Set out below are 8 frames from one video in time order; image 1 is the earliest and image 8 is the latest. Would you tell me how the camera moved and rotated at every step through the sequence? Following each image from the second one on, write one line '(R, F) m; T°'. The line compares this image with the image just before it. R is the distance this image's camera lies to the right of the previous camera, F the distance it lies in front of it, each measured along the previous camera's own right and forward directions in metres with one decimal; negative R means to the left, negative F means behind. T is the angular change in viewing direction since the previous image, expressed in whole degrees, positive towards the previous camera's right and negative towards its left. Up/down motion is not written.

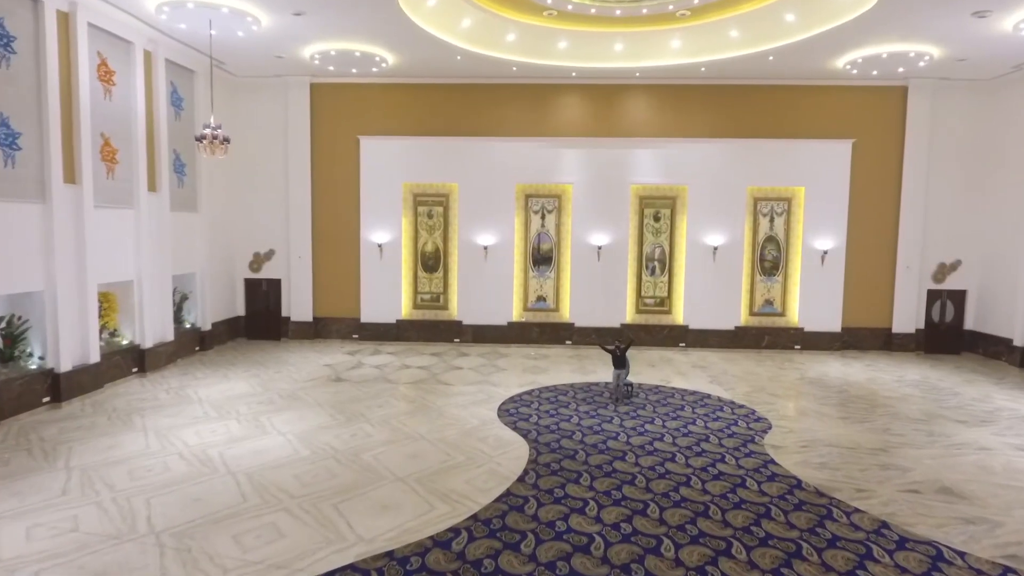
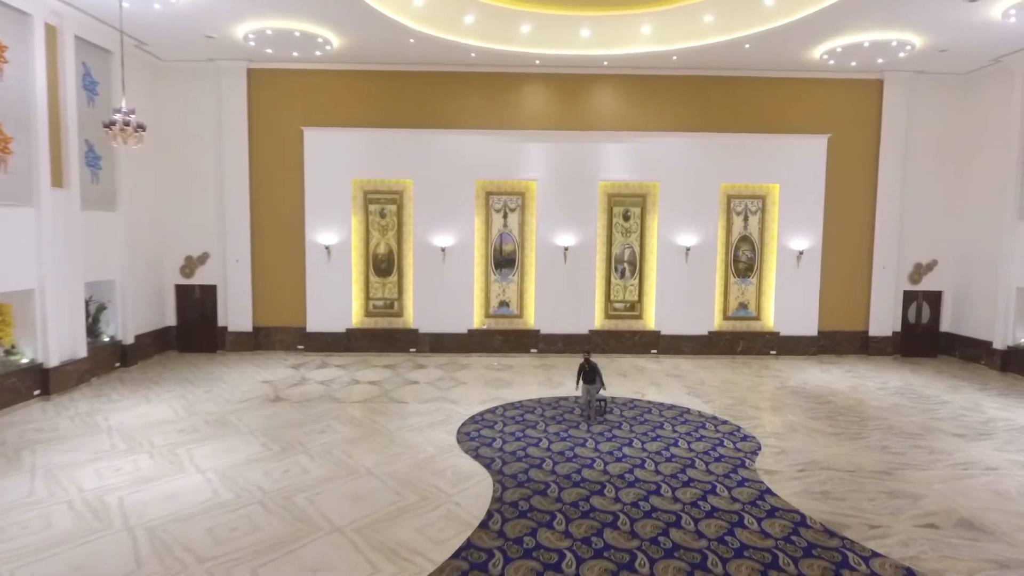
(0.0, +1.1) m; +3°
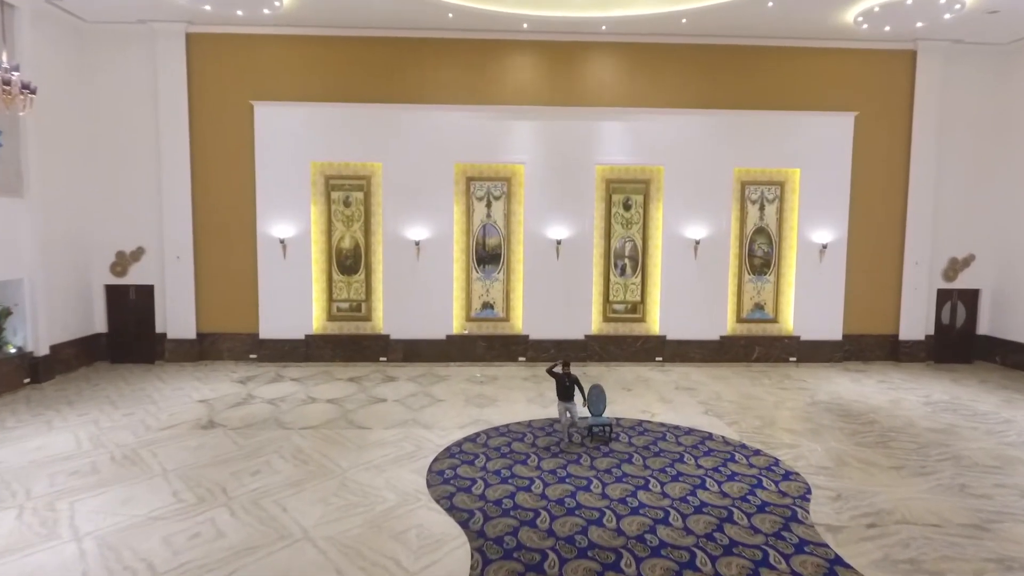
(0.0, +1.8) m; +1°
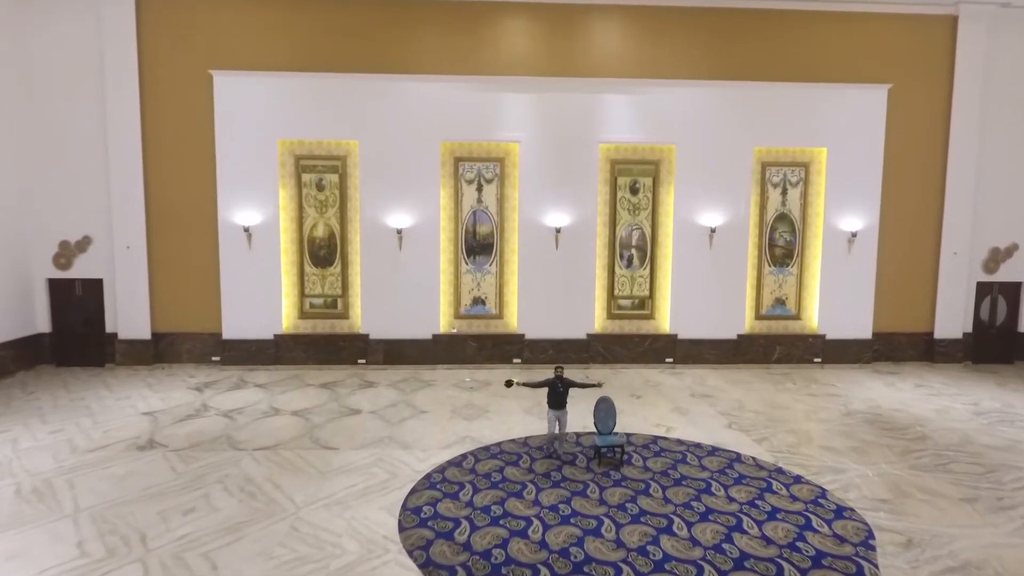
(0.0, +1.3) m; 0°
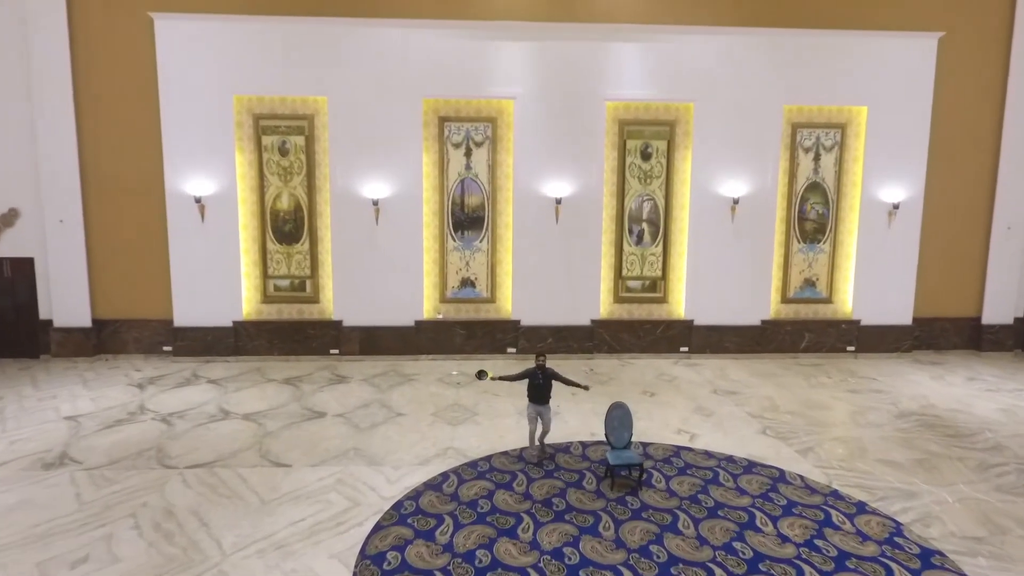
(0.0, +1.4) m; 0°
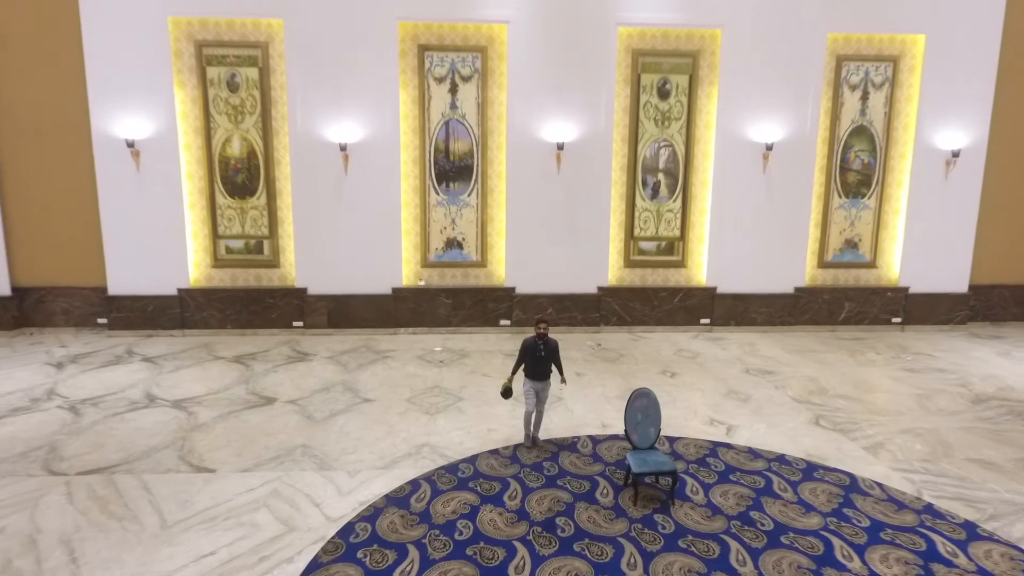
(0.0, +1.4) m; 0°
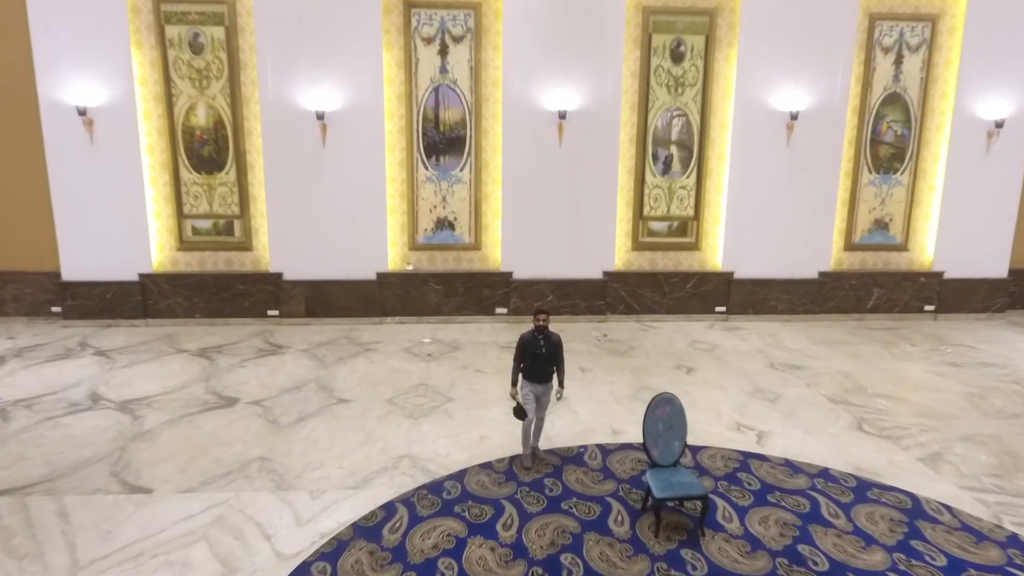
(0.0, +0.8) m; 0°
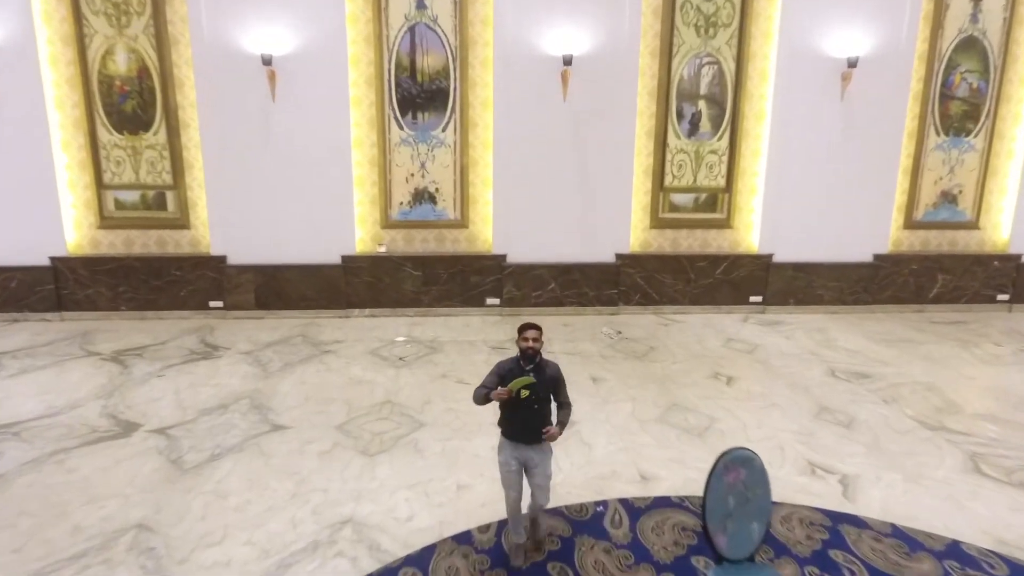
(0.0, +1.3) m; 0°
